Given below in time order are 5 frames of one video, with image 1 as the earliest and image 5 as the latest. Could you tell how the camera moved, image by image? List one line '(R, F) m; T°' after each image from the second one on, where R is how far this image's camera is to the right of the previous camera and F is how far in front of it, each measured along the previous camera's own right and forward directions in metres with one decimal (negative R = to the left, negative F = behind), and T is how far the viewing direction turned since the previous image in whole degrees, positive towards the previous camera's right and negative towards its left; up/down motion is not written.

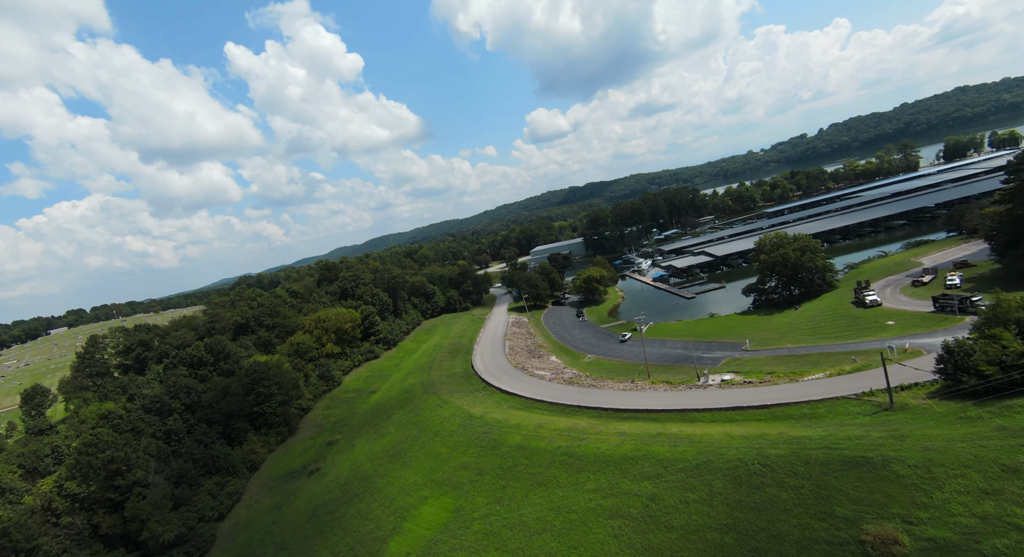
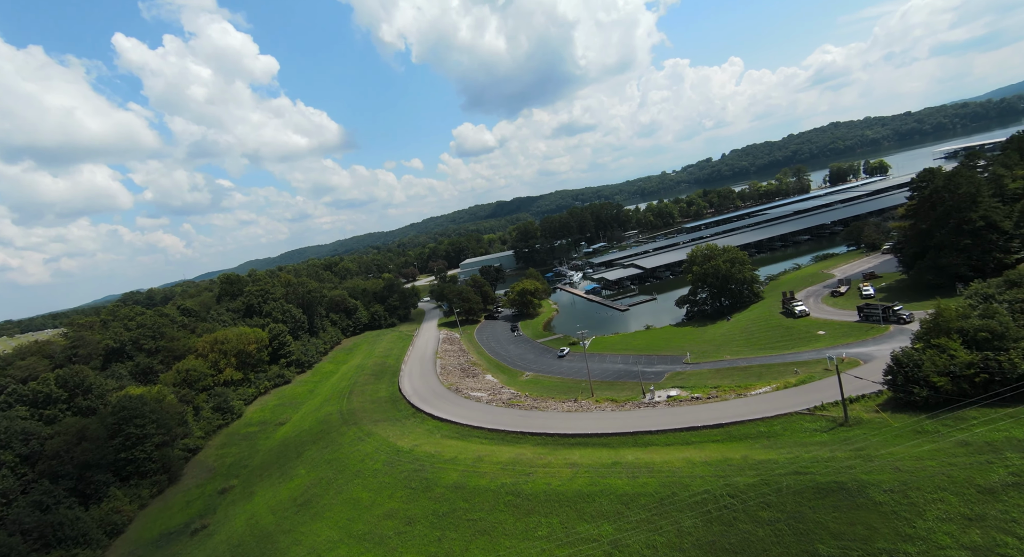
(-0.5, +4.1) m; +9°
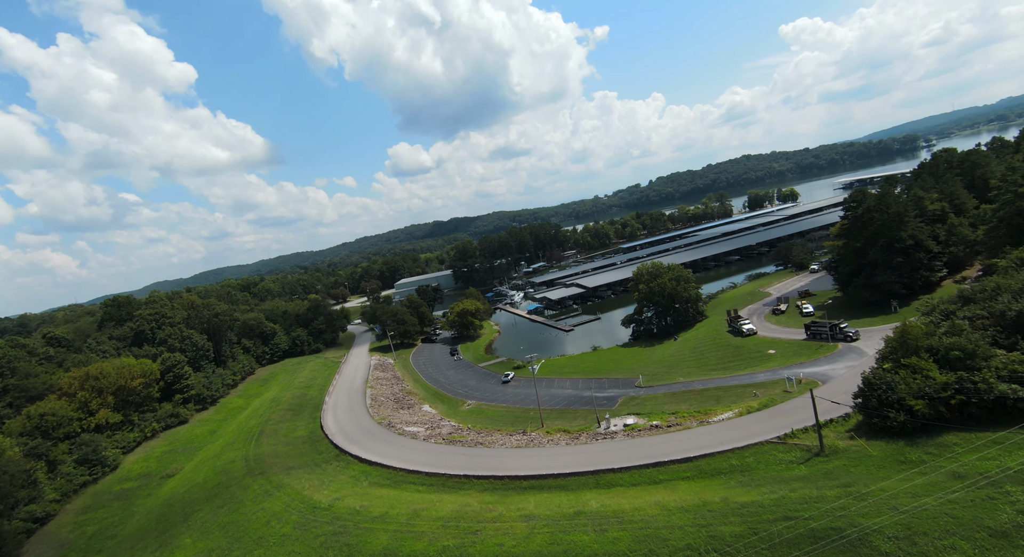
(-0.4, +4.2) m; +8°
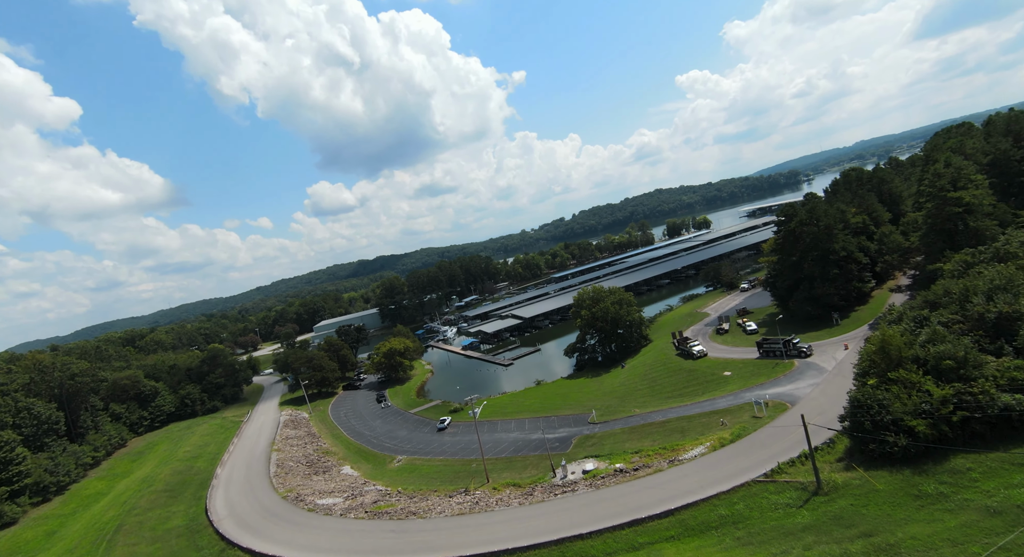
(-0.1, +5.1) m; +9°
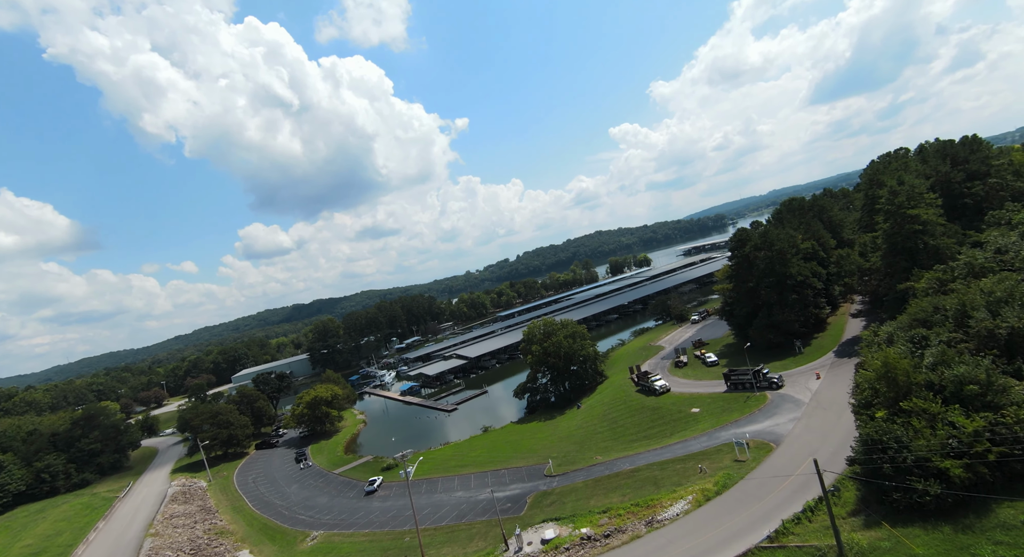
(+0.3, +5.0) m; +7°
